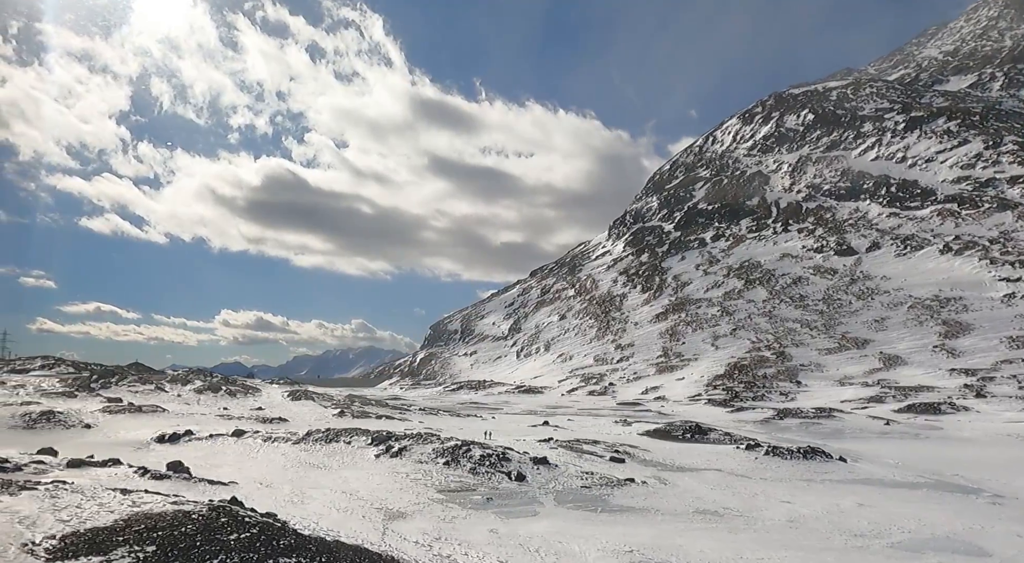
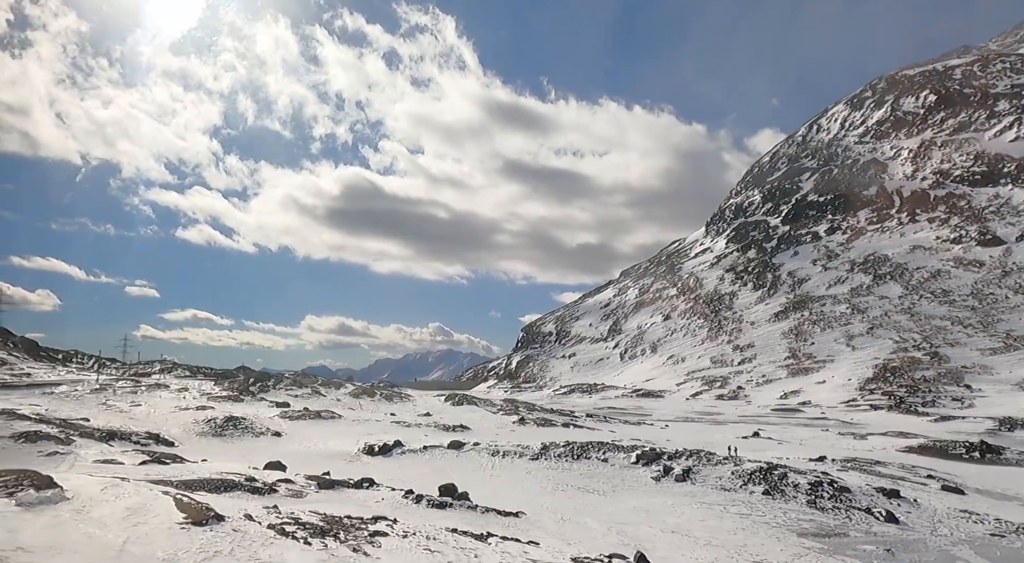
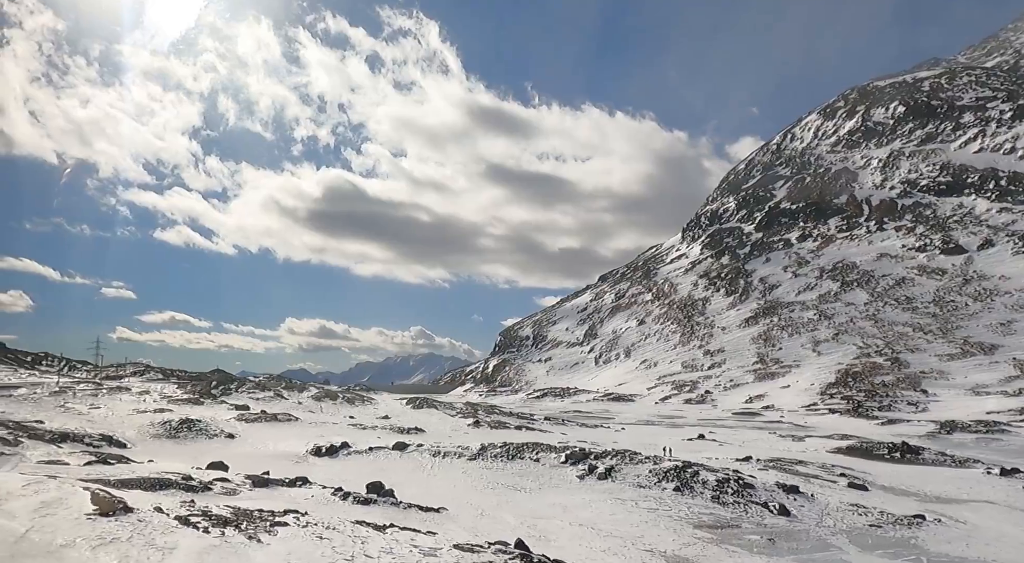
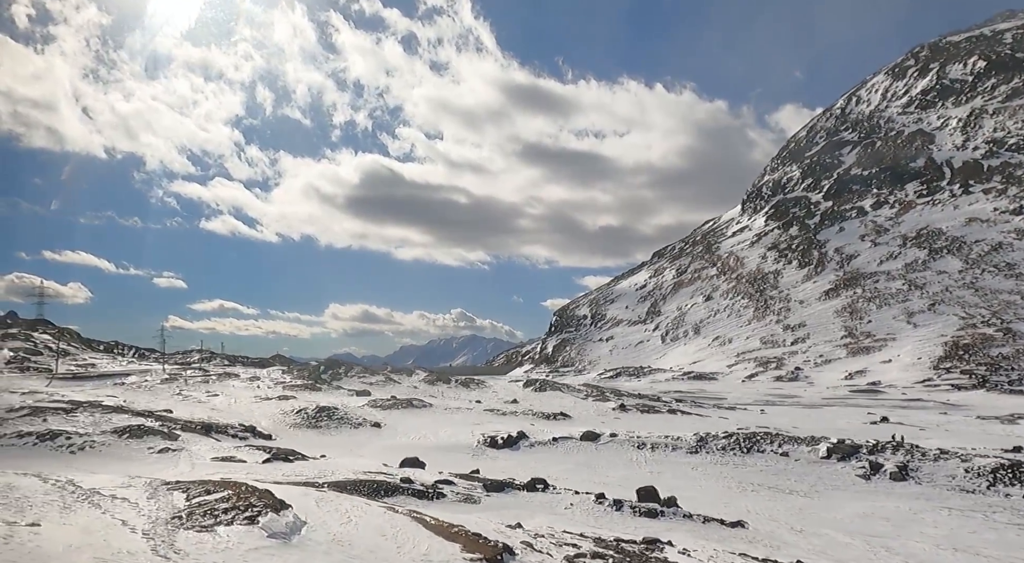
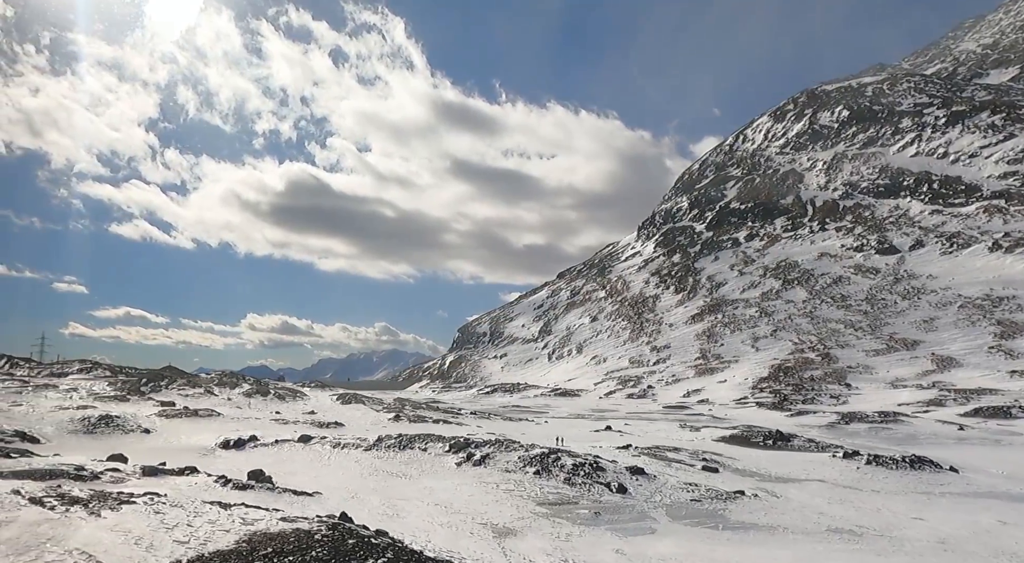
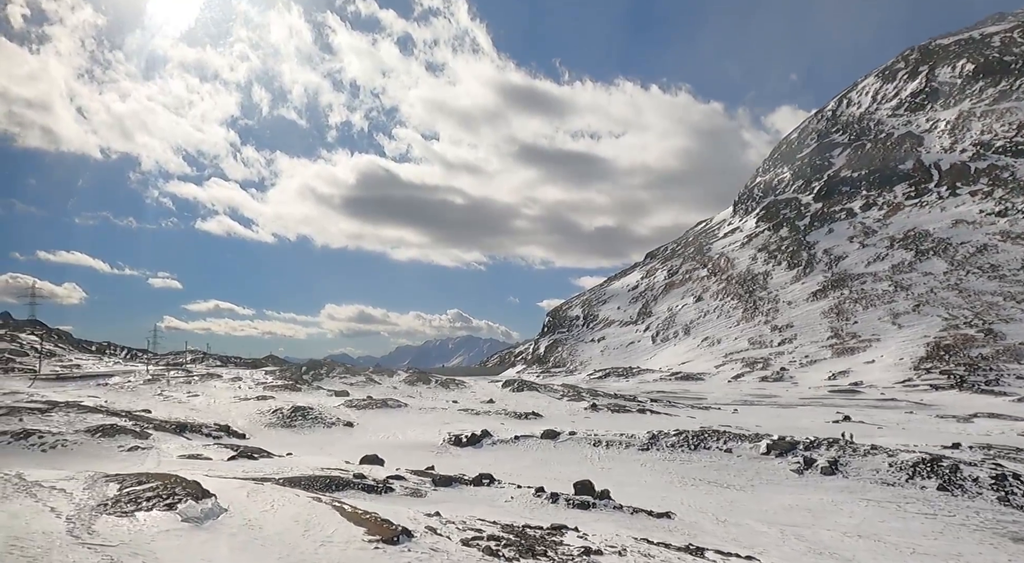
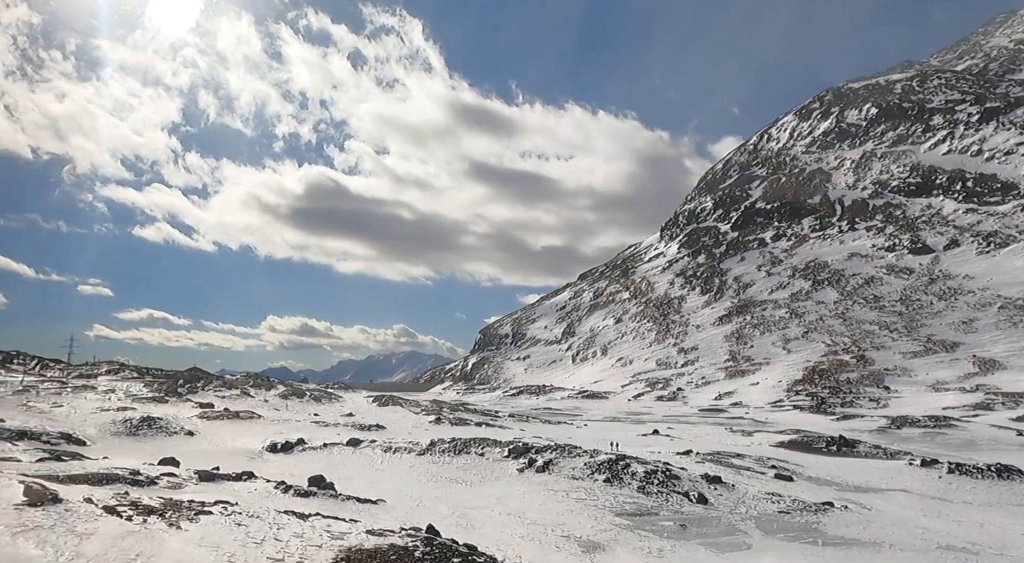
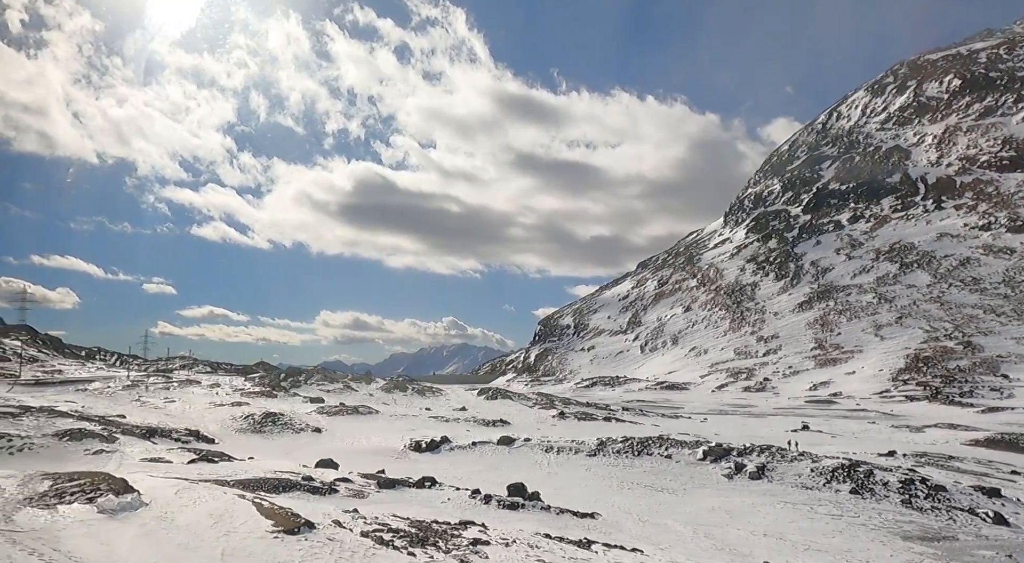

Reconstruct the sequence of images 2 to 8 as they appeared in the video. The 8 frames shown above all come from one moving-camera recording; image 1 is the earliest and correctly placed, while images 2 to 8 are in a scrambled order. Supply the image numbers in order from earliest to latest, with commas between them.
5, 7, 3, 2, 8, 6, 4
